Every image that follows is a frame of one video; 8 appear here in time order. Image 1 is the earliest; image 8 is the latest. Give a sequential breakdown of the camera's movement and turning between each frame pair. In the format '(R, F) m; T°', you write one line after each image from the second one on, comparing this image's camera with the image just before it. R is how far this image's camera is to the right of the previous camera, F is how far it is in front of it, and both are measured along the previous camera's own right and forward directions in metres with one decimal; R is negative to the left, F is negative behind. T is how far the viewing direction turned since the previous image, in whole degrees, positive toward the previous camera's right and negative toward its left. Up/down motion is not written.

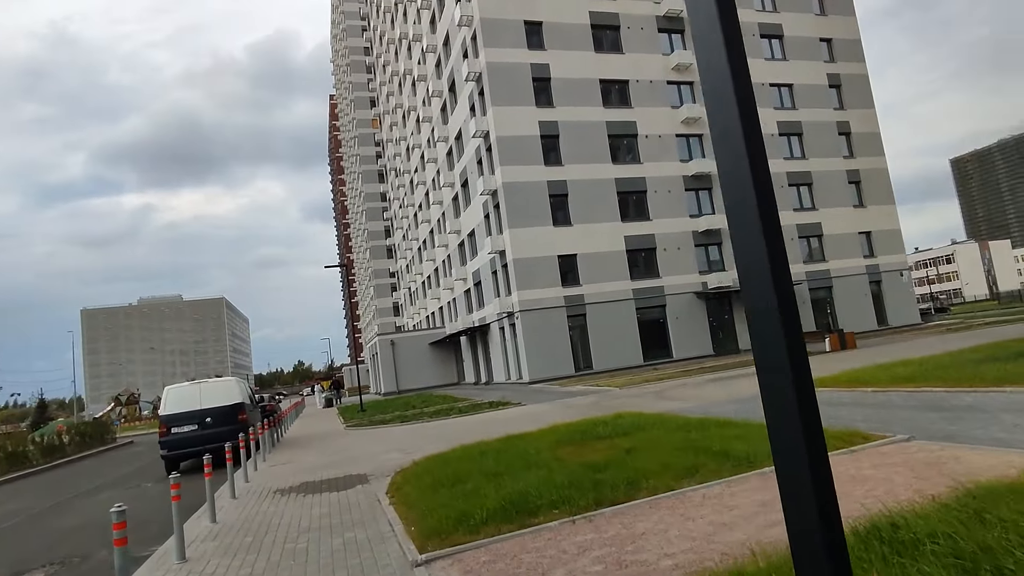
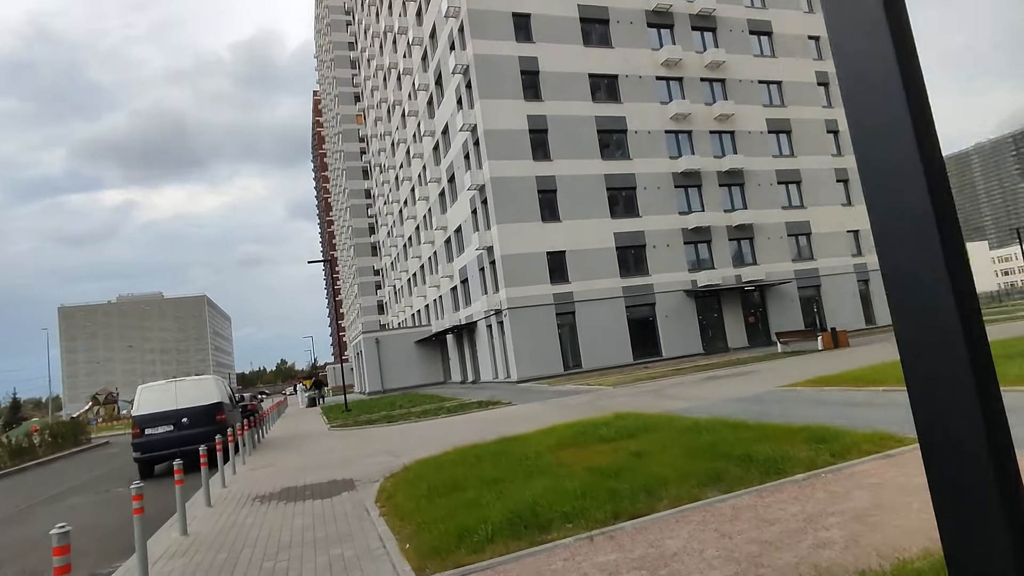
(-0.2, +0.6) m; +2°
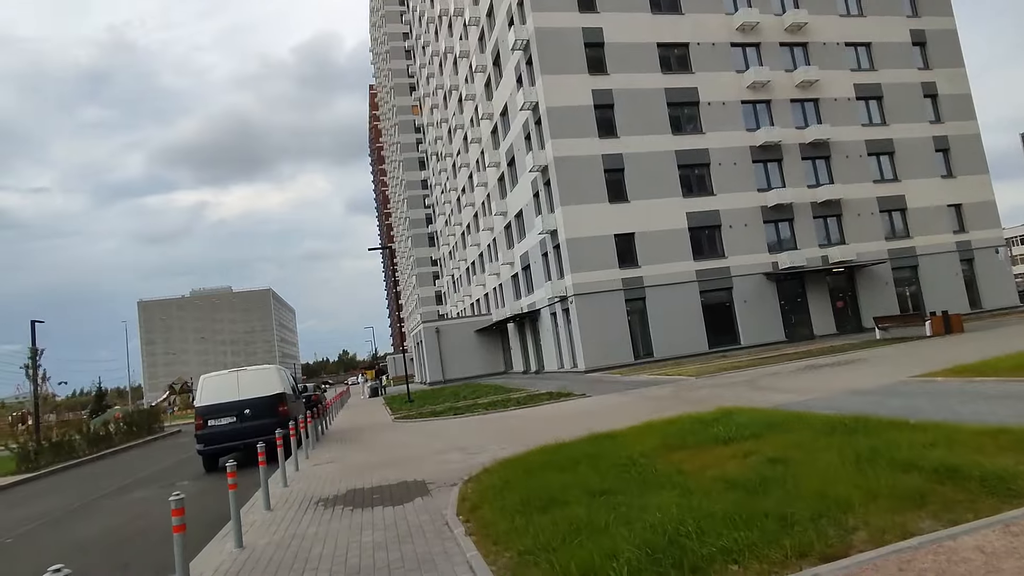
(-0.5, +1.3) m; -5°
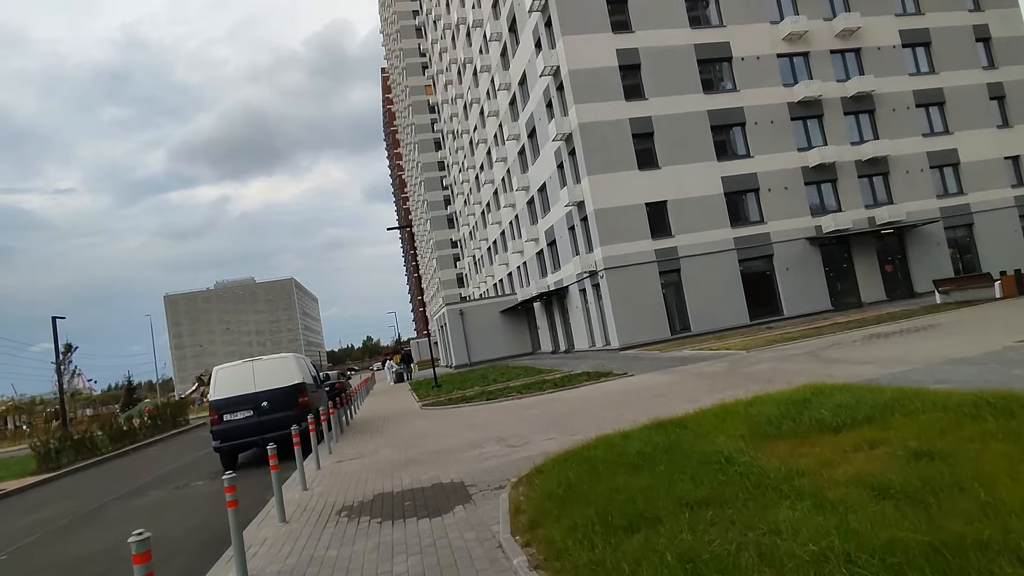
(-0.3, +1.4) m; -2°
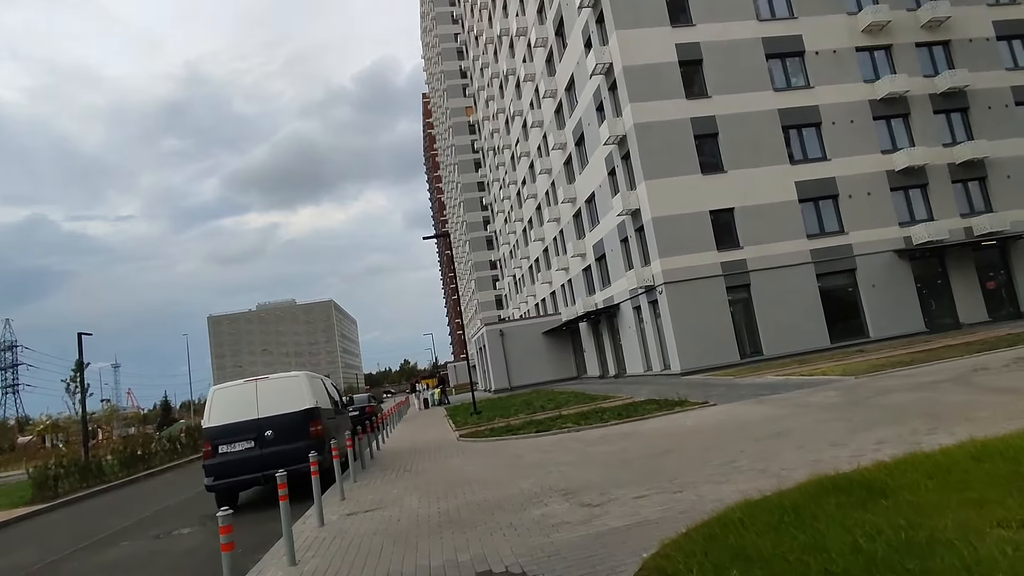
(-0.4, +2.5) m; -4°
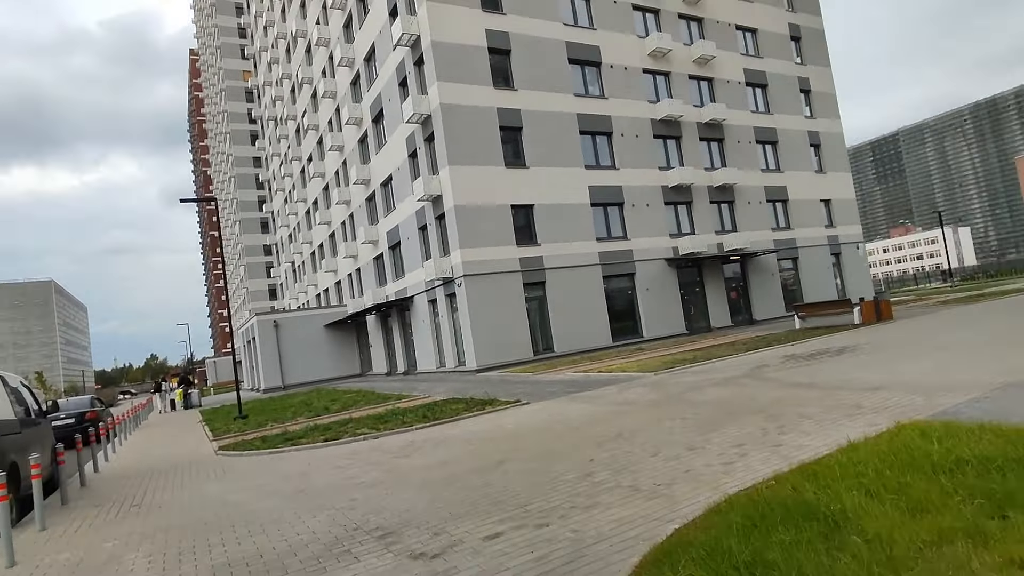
(-0.2, +1.9) m; +21°
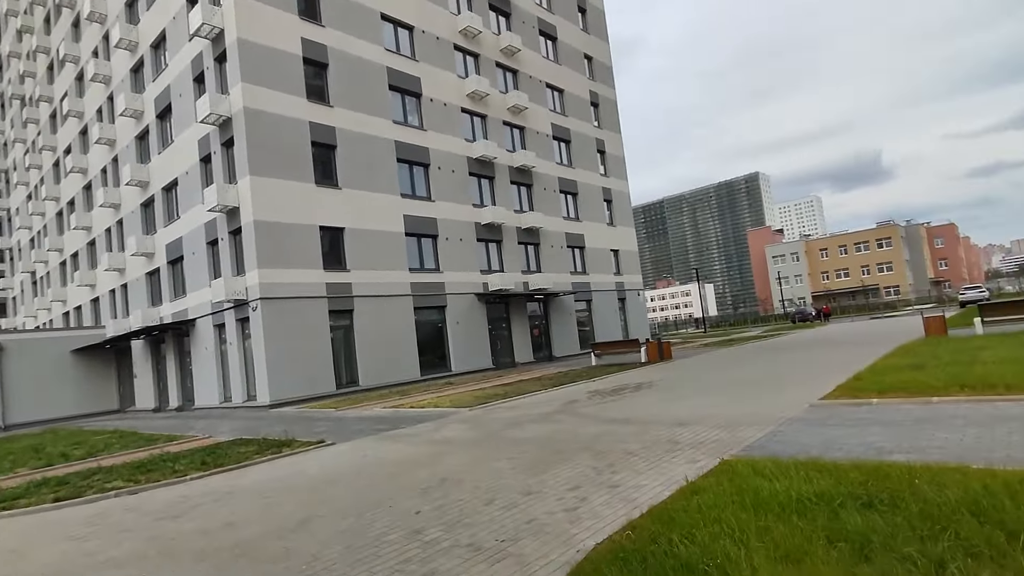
(-0.2, +0.7) m; +19°
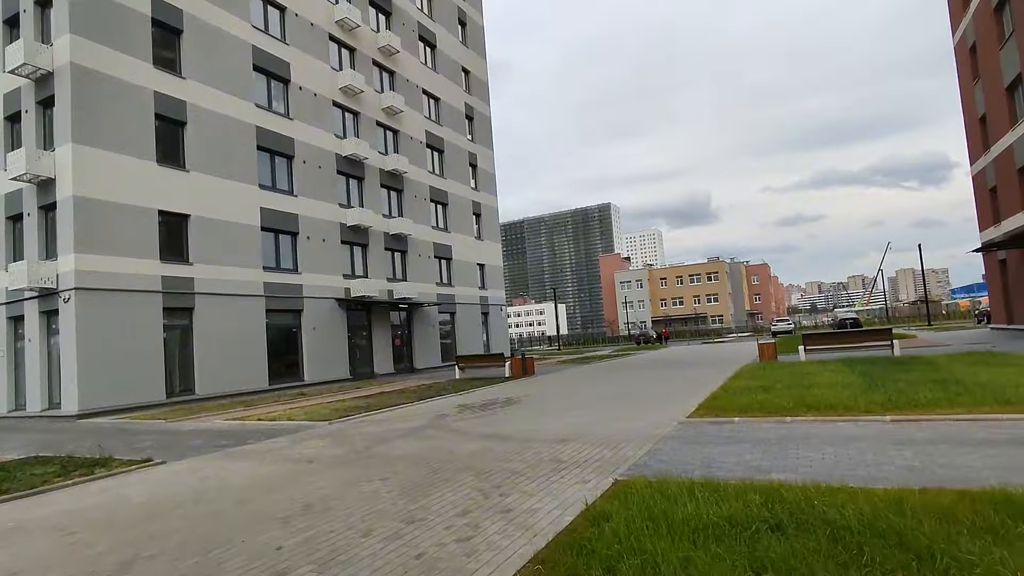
(-0.3, +0.6) m; +14°
